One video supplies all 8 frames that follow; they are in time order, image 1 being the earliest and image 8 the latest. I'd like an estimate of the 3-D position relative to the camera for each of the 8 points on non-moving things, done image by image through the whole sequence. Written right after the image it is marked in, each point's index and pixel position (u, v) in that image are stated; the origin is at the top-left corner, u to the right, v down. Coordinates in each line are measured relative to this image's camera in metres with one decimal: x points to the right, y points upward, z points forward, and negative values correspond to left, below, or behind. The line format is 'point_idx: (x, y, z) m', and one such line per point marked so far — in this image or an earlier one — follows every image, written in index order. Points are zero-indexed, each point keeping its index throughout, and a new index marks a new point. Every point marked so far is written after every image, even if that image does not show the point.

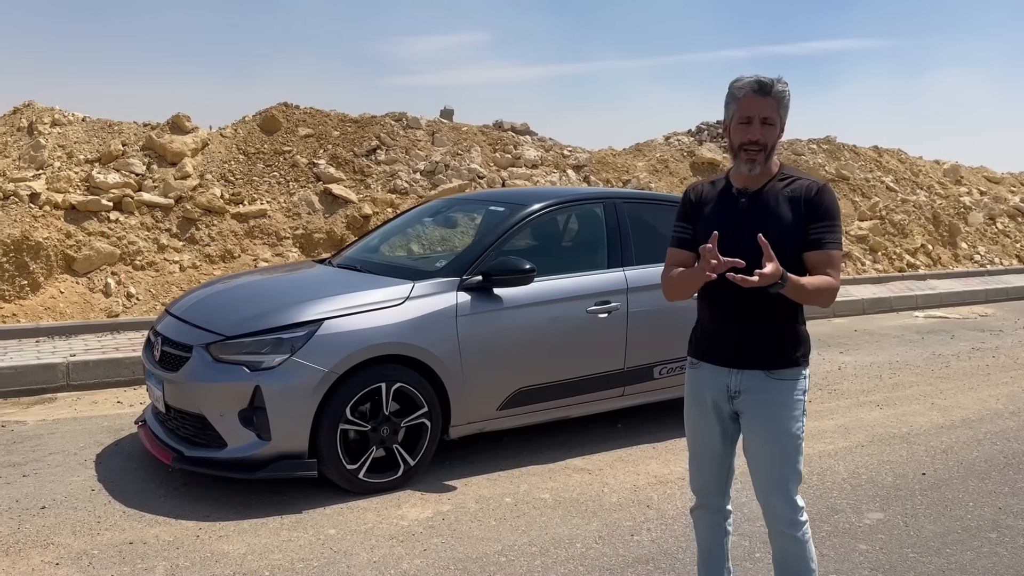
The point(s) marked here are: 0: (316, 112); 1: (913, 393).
0: (-3.5, +3.1, +15.5) m
1: (+3.0, -0.8, +6.6) m
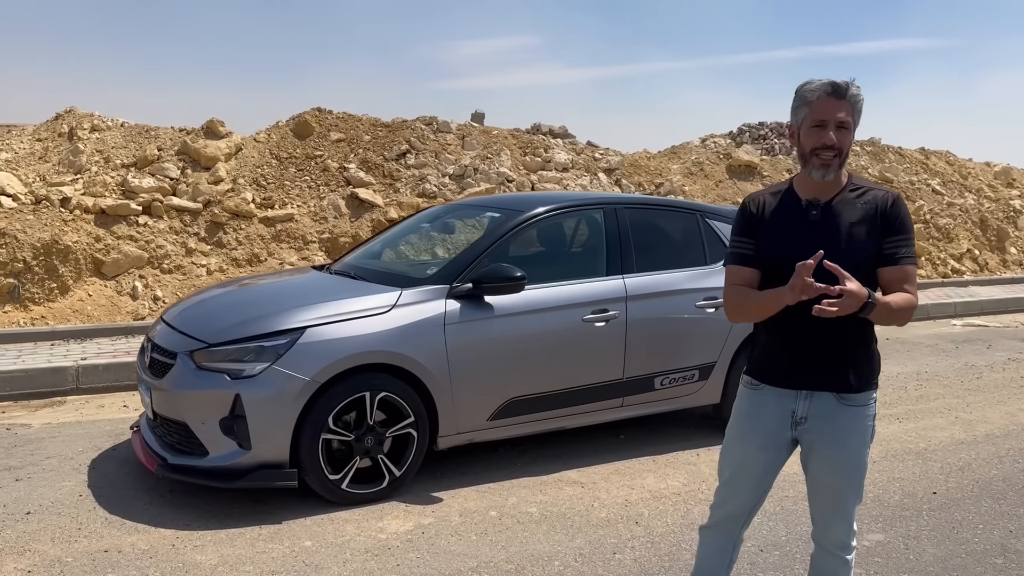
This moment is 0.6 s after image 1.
0: (-2.9, +3.1, +15.6) m
1: (+3.1, -0.9, +6.3) m
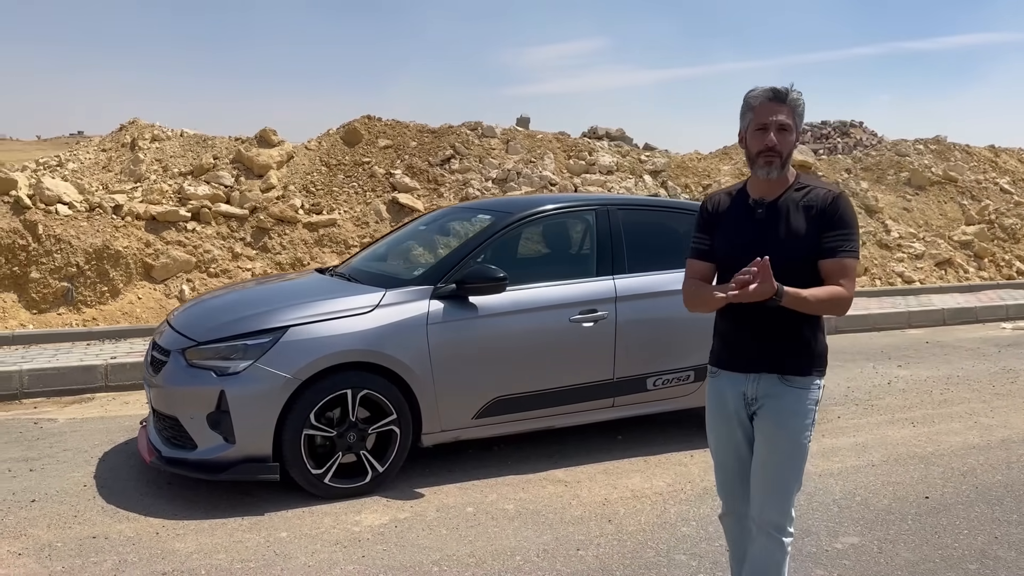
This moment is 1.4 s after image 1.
0: (-2.1, +3.0, +15.8) m
1: (+3.1, -0.9, +6.1) m
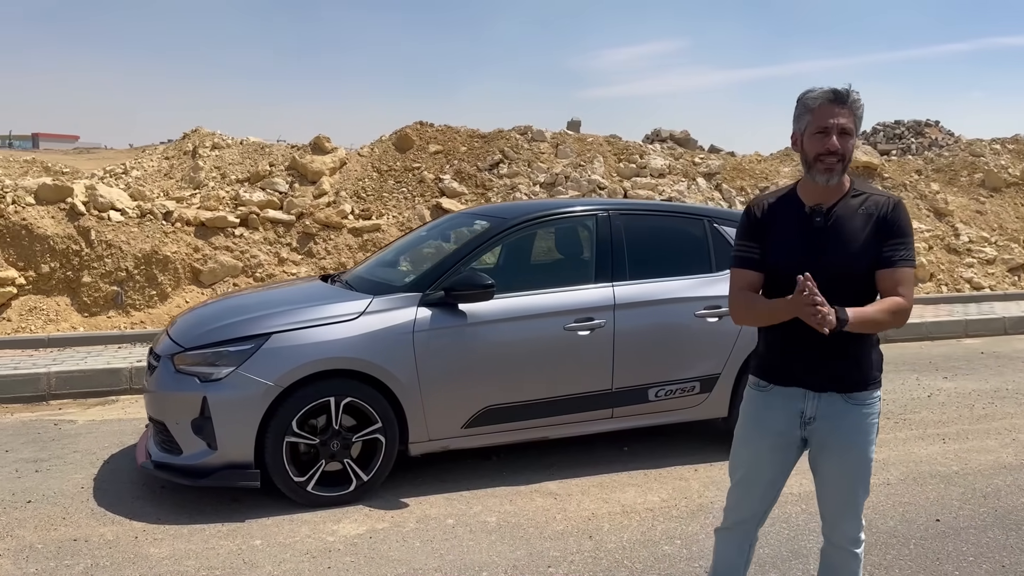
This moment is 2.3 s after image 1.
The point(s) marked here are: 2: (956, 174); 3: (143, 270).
0: (-1.2, +2.9, +15.9) m
1: (+3.2, -0.9, +5.8) m
2: (+9.4, +2.4, +18.6) m
3: (-4.4, +0.2, +10.4) m
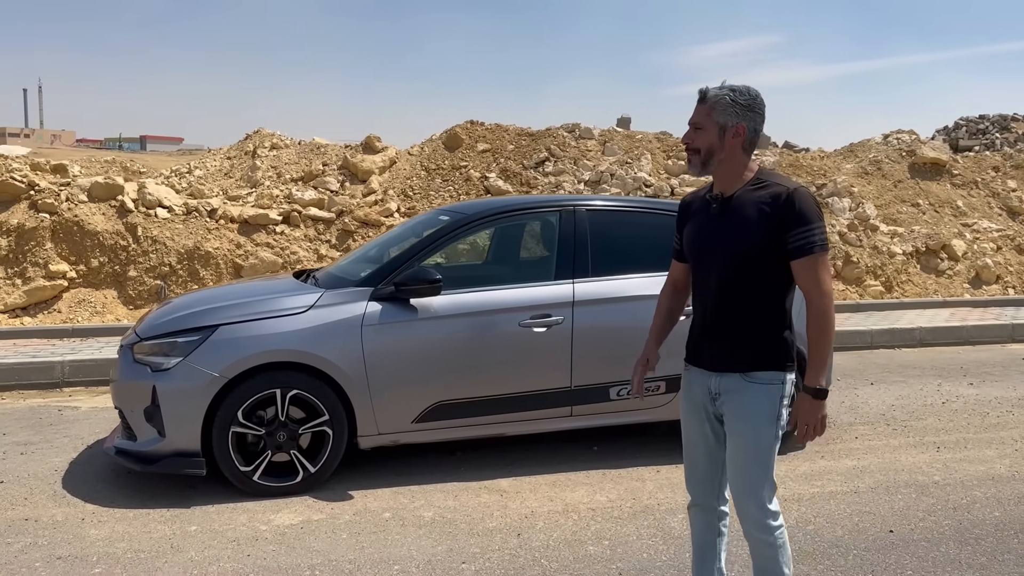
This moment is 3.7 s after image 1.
0: (-0.3, +3.0, +15.9) m
1: (+3.1, -0.9, +5.5) m
2: (+10.5, +2.4, +17.6) m
3: (-4.0, +0.3, +10.7) m
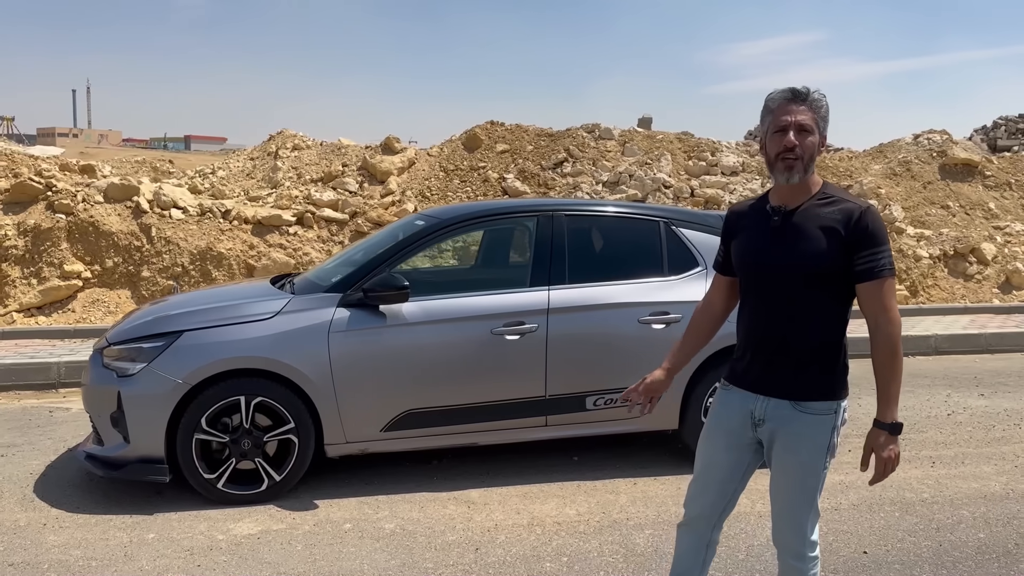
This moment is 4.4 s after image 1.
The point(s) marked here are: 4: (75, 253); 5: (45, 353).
0: (+0.1, +2.9, +15.9) m
1: (+2.9, -1.0, +5.2) m
2: (+11.0, +2.3, +17.0) m
3: (-3.9, +0.3, +10.8) m
4: (-5.3, +0.4, +10.6) m
5: (-3.7, -0.5, +6.9) m
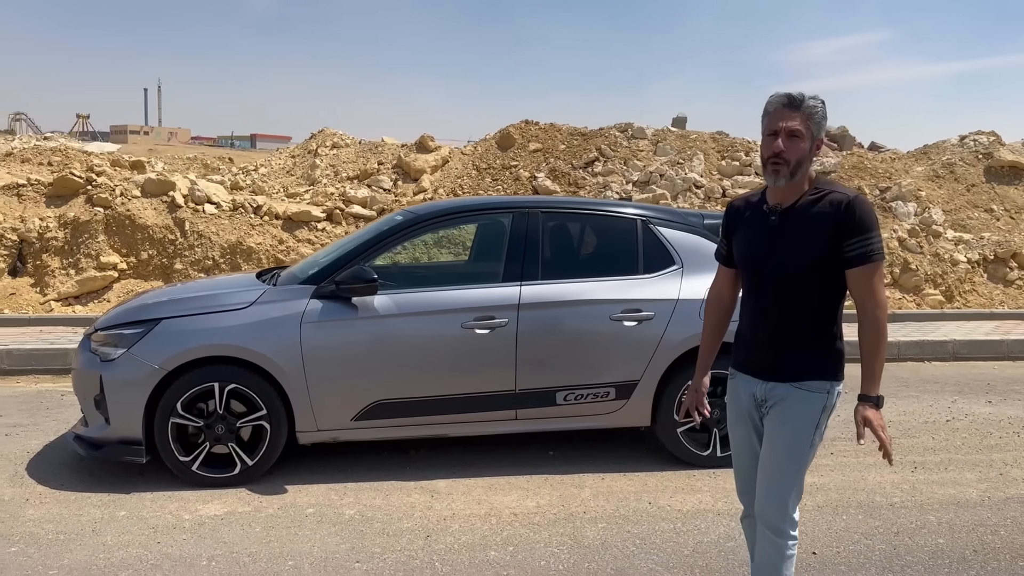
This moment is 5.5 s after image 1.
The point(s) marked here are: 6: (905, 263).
0: (+0.7, +3.0, +15.9) m
1: (+2.8, -1.0, +5.1) m
2: (+11.6, +2.1, +16.4) m
3: (-3.6, +0.4, +11.1) m
4: (-5.1, +0.5, +11.0) m
5: (-3.7, -0.4, +7.2) m
6: (+5.6, +0.4, +12.4) m
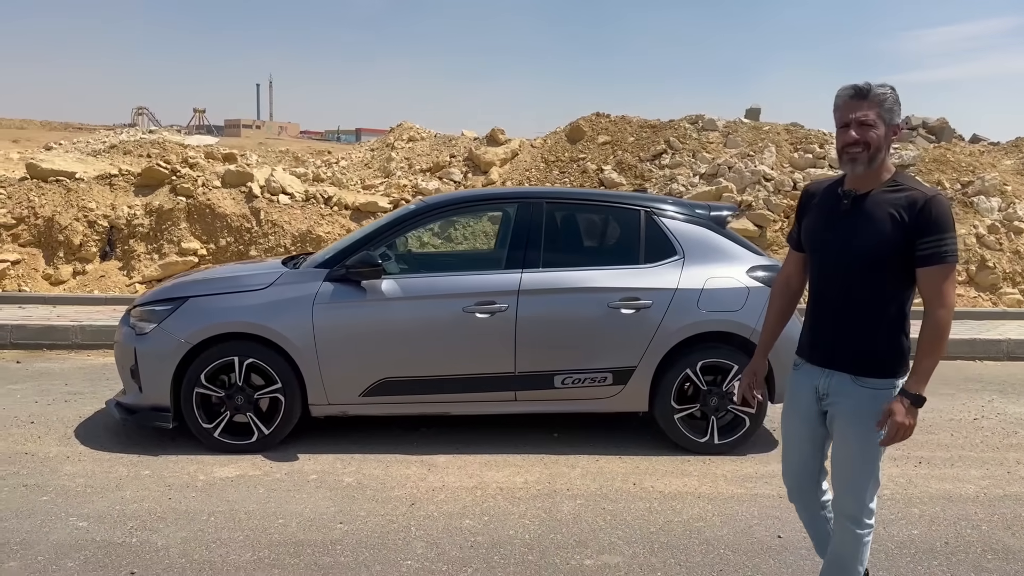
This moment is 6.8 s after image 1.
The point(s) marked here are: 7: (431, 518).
0: (+2.0, +3.1, +15.9) m
1: (+2.9, -1.0, +5.0) m
2: (+12.9, +2.1, +15.2) m
3: (-2.9, +0.6, +11.7) m
4: (-4.3, +0.7, +11.7) m
5: (-3.4, -0.3, +7.8) m
6: (+6.4, +0.4, +12.0) m
7: (-0.4, -1.0, +3.9) m
